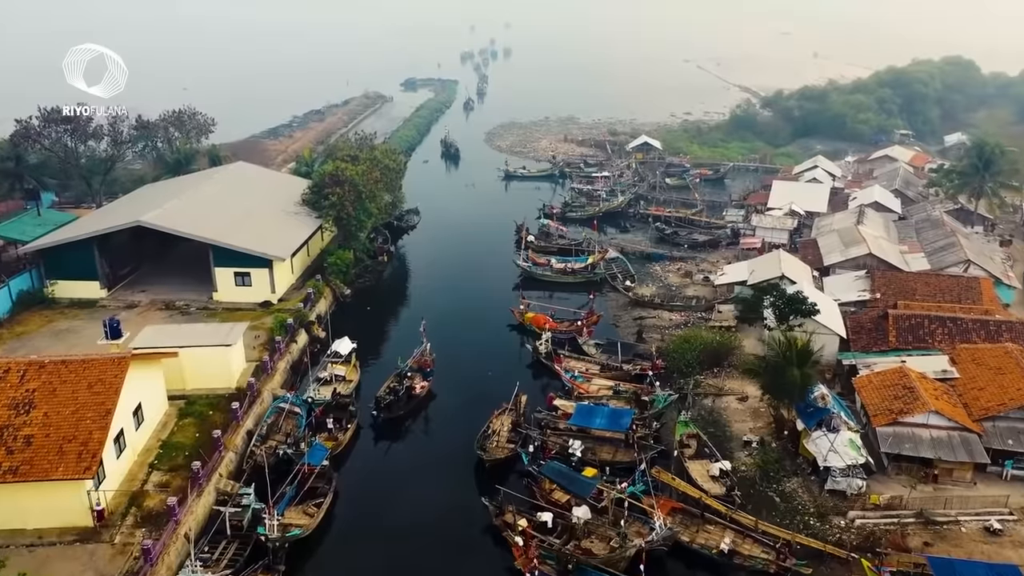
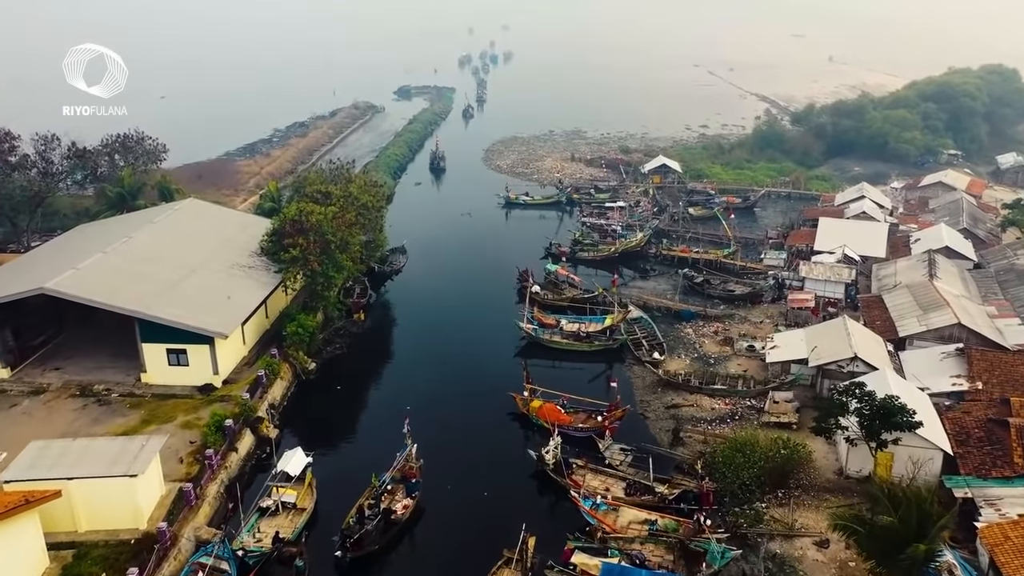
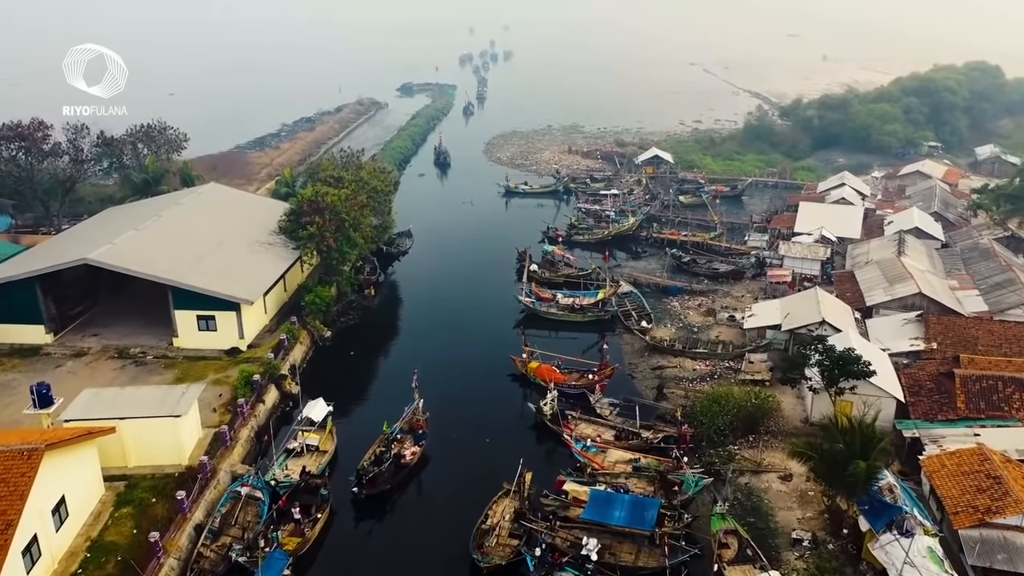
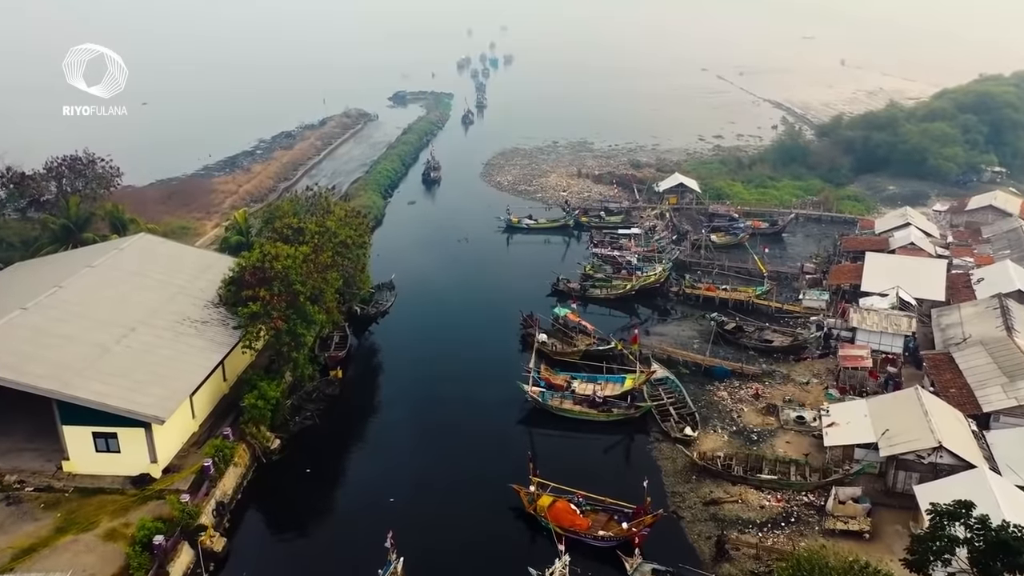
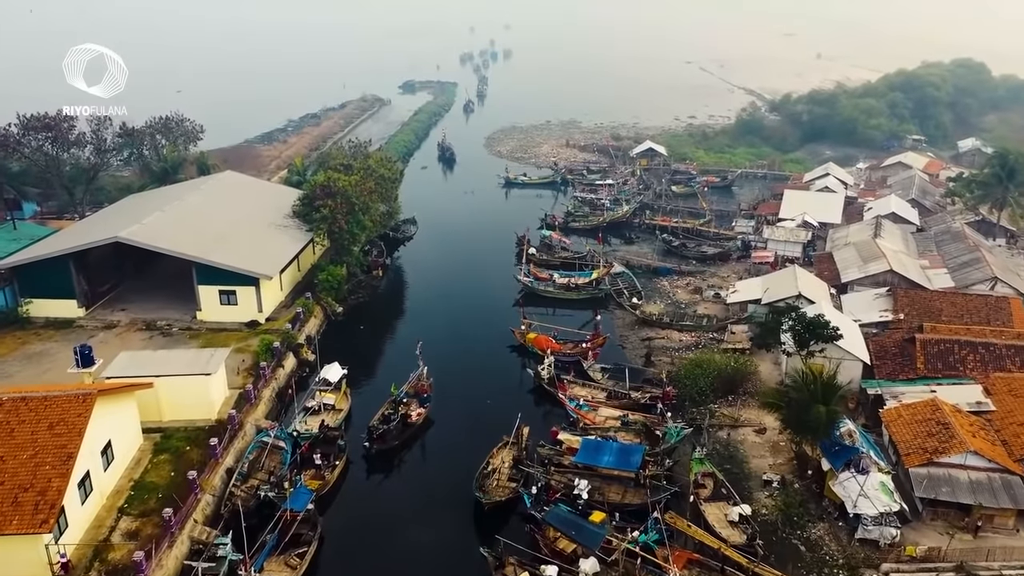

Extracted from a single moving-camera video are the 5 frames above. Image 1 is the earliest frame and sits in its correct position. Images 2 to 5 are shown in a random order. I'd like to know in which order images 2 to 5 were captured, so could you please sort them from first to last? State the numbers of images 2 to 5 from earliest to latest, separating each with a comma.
5, 3, 2, 4
